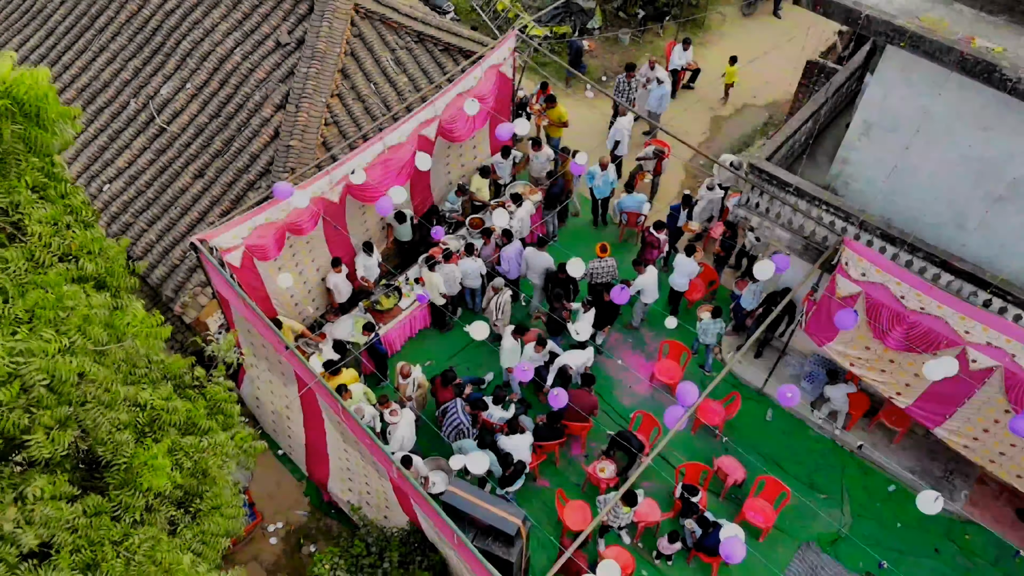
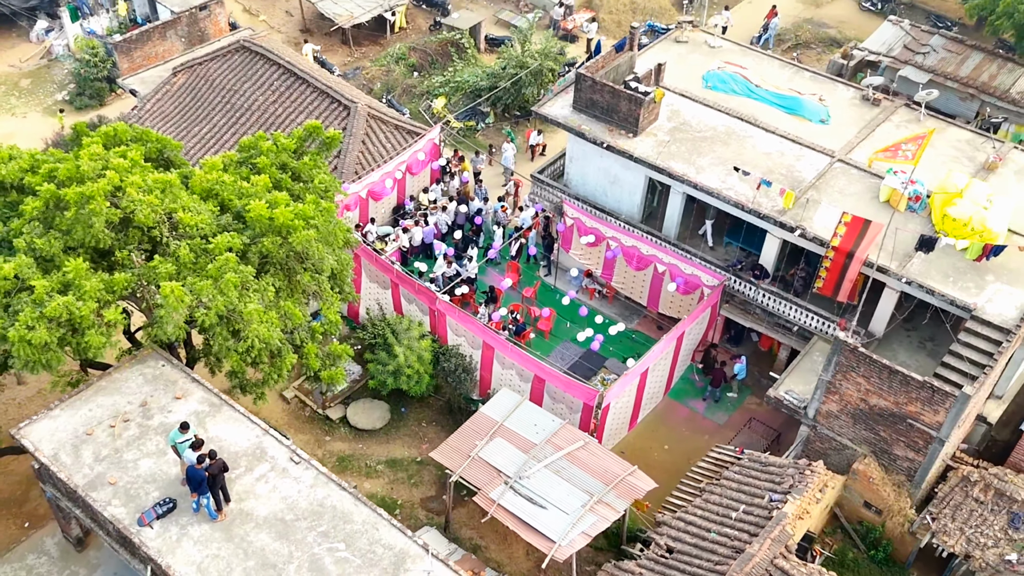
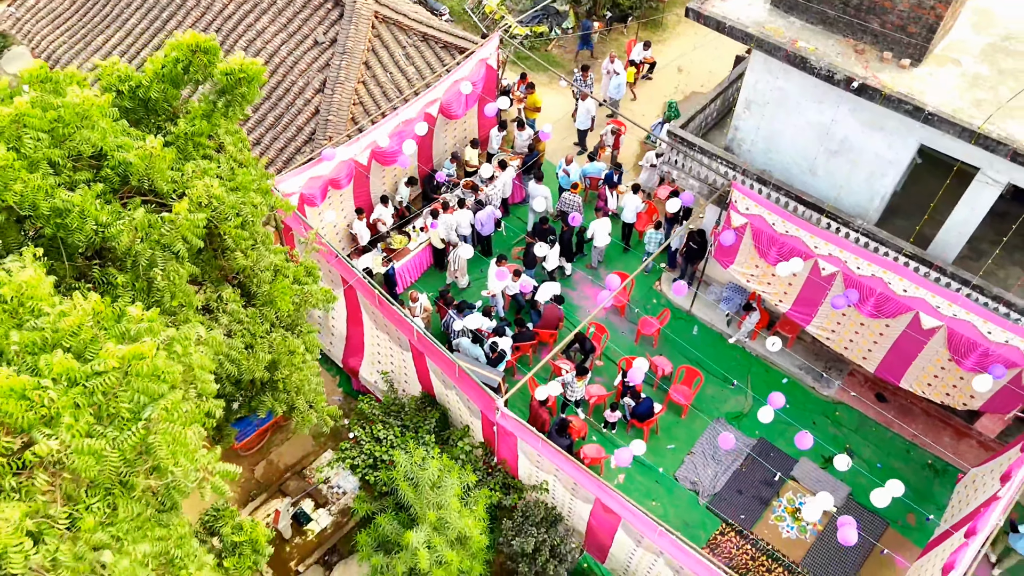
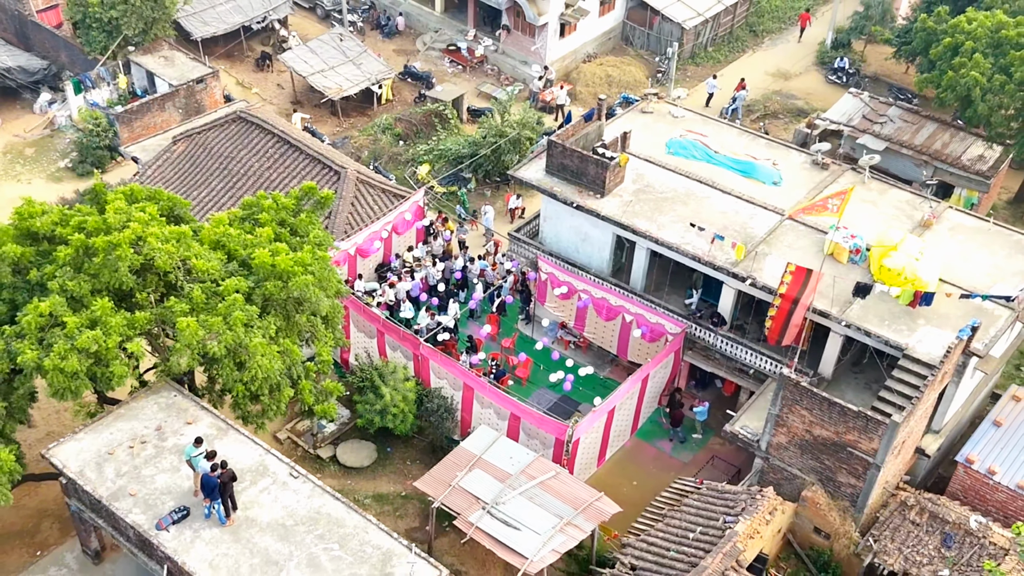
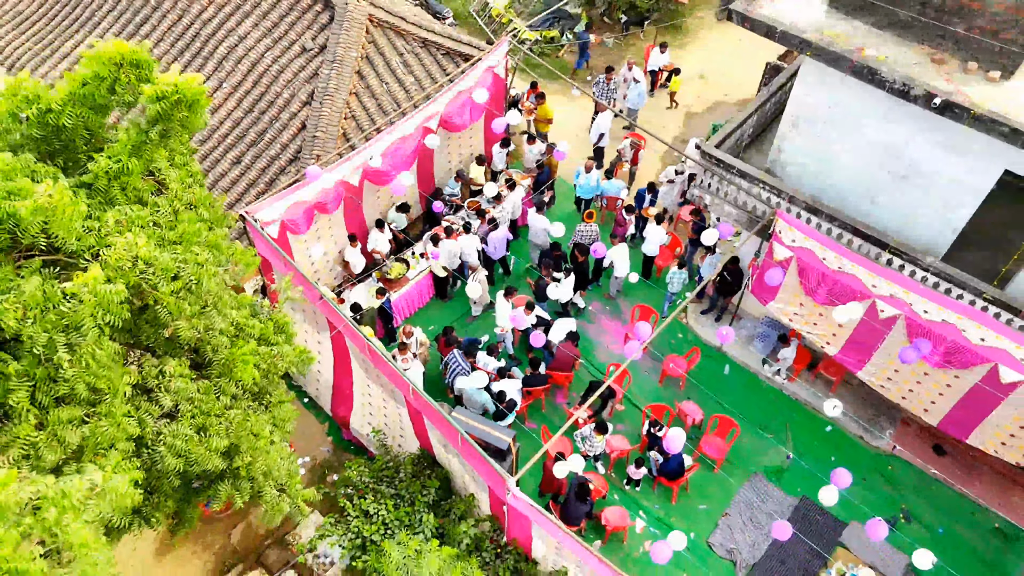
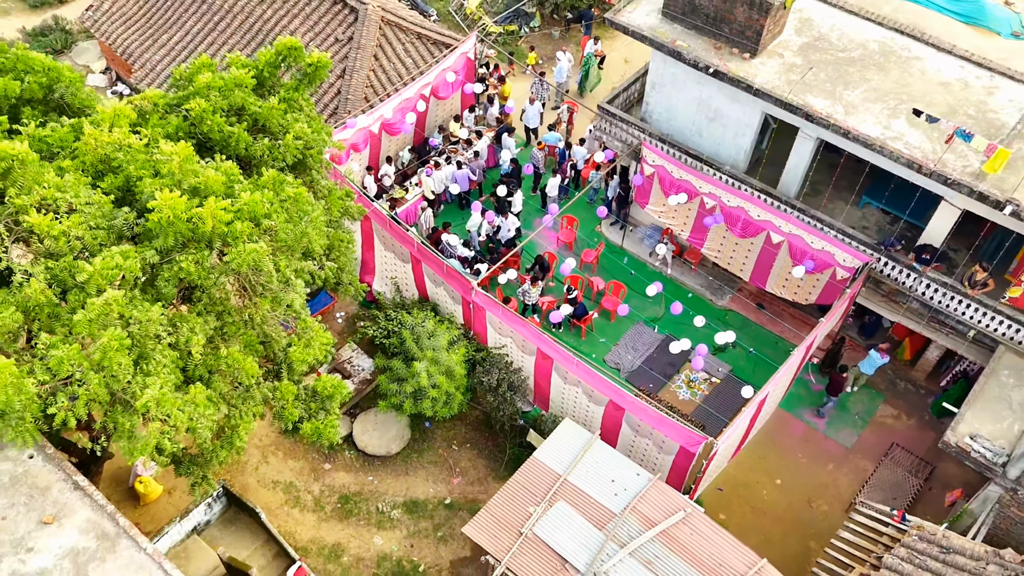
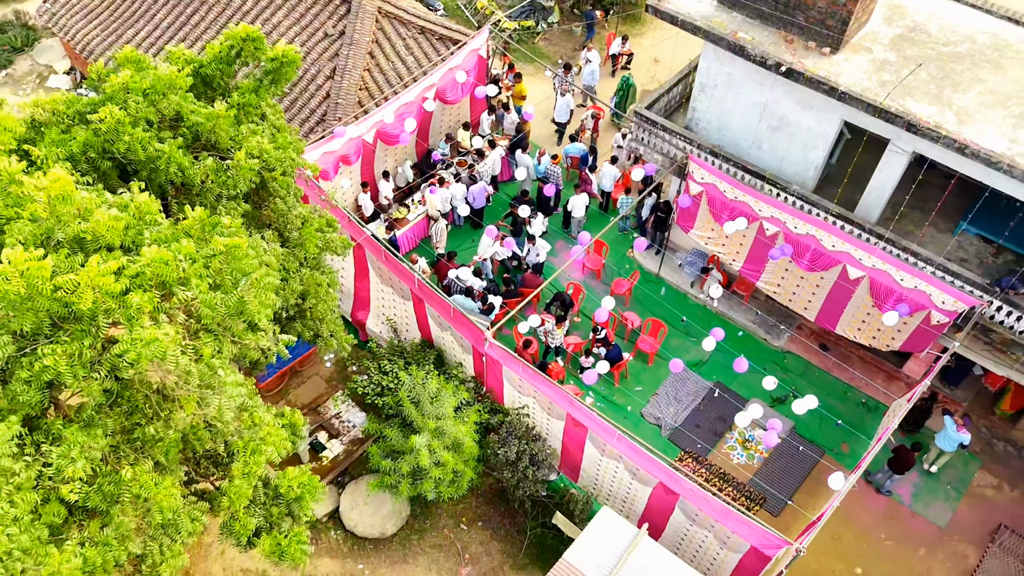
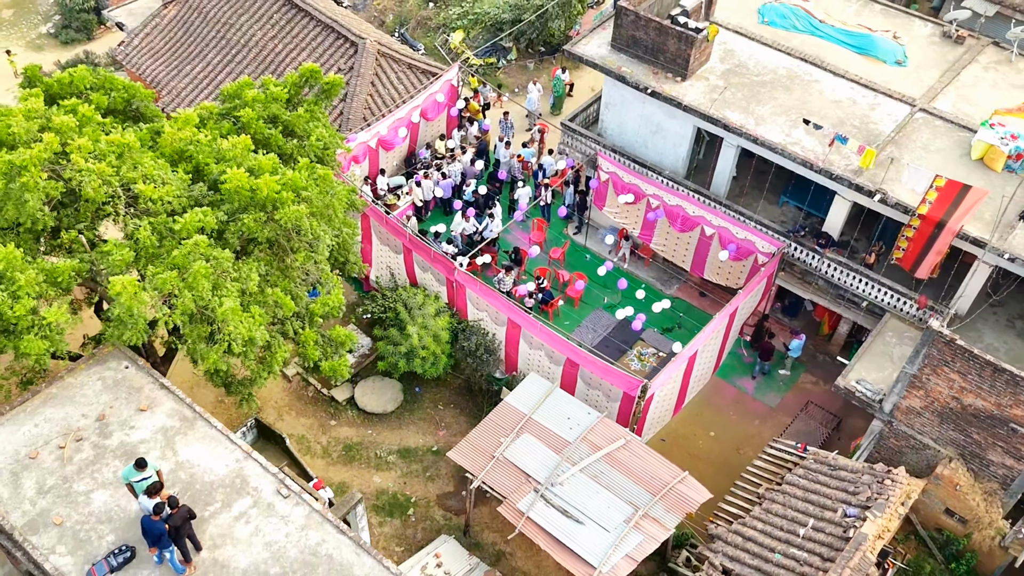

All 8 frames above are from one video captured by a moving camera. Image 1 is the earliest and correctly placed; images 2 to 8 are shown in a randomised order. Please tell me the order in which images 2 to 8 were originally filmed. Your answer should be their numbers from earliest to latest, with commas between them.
5, 3, 7, 6, 8, 2, 4
